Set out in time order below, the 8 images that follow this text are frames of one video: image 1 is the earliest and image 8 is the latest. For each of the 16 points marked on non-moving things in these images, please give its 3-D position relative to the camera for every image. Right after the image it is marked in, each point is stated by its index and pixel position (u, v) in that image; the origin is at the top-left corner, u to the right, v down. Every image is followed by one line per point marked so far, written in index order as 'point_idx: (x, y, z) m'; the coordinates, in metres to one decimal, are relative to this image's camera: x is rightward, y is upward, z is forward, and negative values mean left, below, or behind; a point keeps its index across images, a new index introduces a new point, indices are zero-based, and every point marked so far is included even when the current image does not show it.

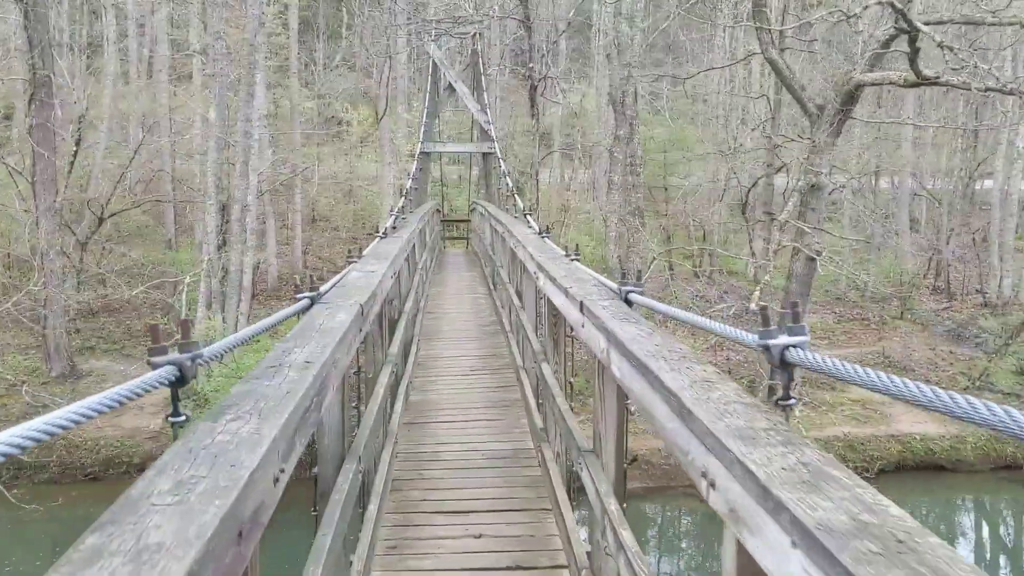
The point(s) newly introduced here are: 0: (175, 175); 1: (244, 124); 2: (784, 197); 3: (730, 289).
0: (-6.2, +2.1, +13.4) m
1: (-3.9, +2.4, +10.6) m
2: (+4.7, +1.6, +12.6) m
3: (+4.8, 0.0, +16.2) m
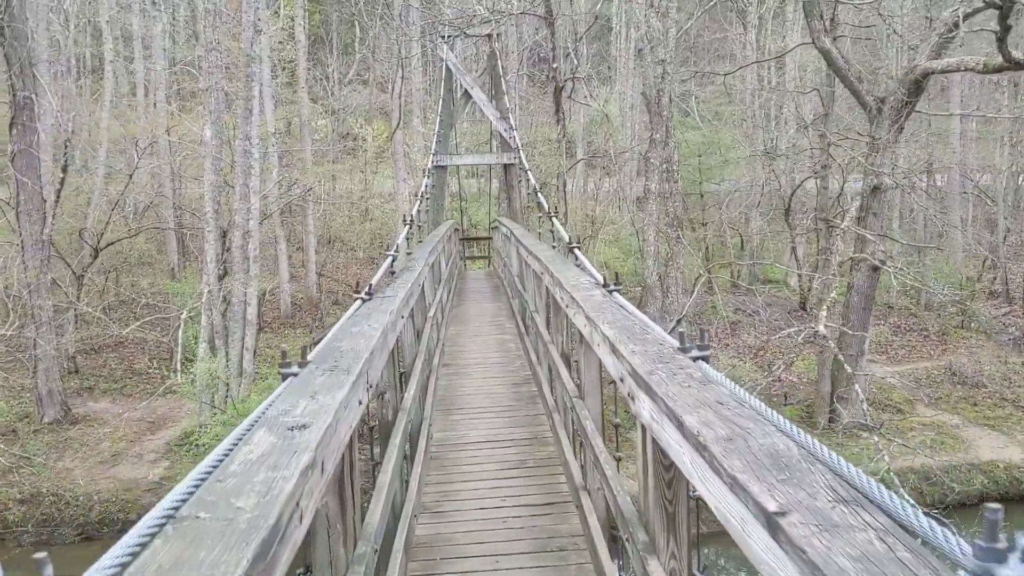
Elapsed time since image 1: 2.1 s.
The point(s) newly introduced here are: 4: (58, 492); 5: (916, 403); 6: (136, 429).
0: (-5.8, +1.6, +12.6) m
1: (-3.6, +2.0, +9.7) m
2: (+5.1, +1.4, +11.4) m
3: (+5.4, -0.3, +14.9) m
4: (-5.1, -2.3, +8.3) m
5: (+6.5, -1.9, +11.7) m
6: (-5.2, -2.0, +10.2) m
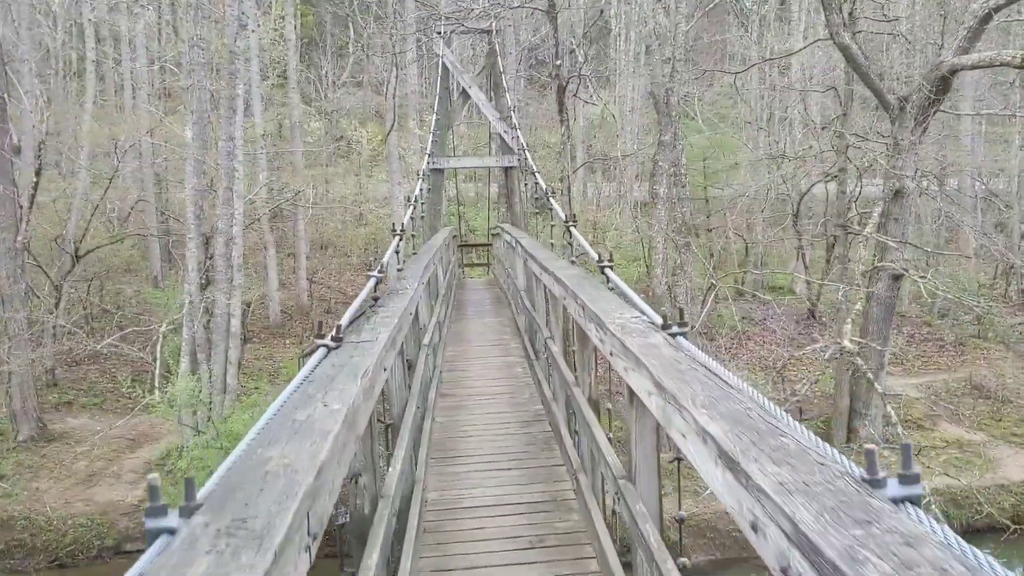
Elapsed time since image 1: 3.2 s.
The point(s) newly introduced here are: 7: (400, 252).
0: (-5.8, +1.4, +12.0) m
1: (-3.6, +1.8, +9.2) m
2: (+5.1, +1.2, +10.9) m
3: (+5.4, -0.5, +14.4) m
4: (-5.1, -2.4, +7.7) m
5: (+6.6, -2.0, +11.2) m
6: (-5.2, -2.1, +9.6) m
7: (-0.9, +0.2, +5.5) m
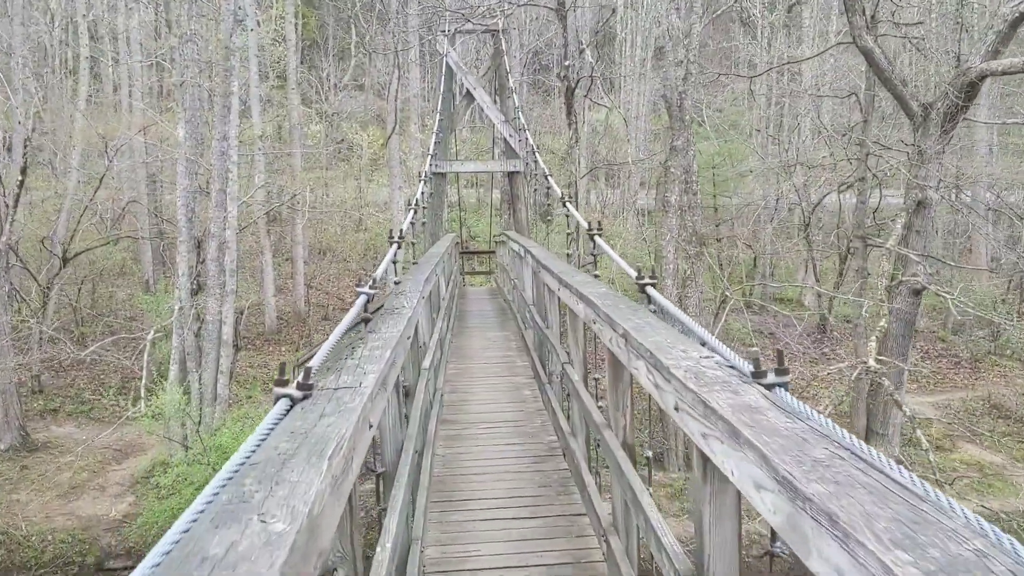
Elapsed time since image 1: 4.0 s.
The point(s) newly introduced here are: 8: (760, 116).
0: (-5.7, +1.3, +11.7) m
1: (-3.5, +1.8, +8.8) m
2: (+5.2, +1.0, +10.5) m
3: (+5.4, -0.7, +14.0) m
4: (-5.1, -2.4, +7.3) m
5: (+6.6, -2.2, +10.8) m
6: (-5.2, -2.2, +9.2) m
7: (-0.9, +0.2, +5.1) m
8: (+5.6, +3.9, +16.5) m
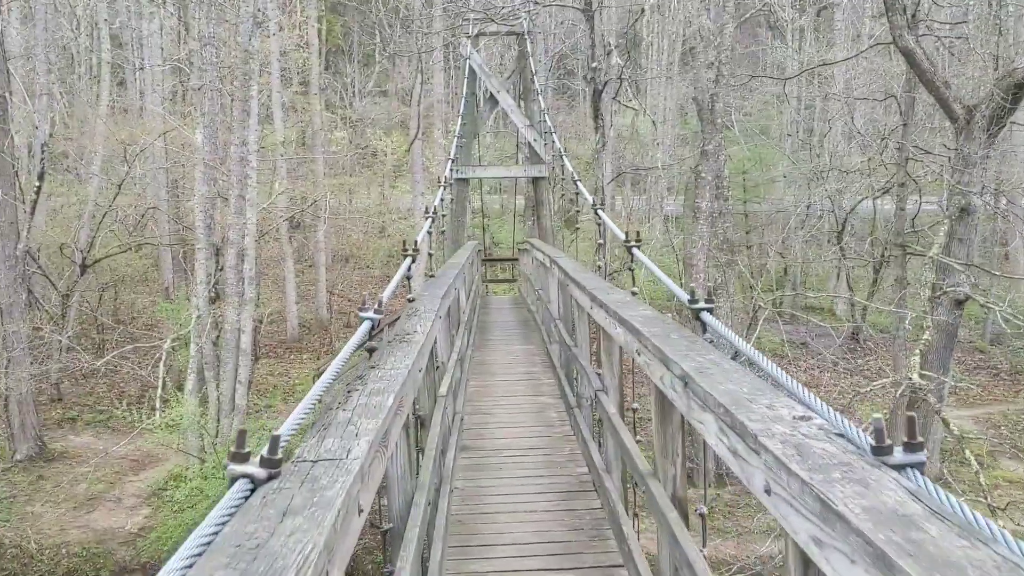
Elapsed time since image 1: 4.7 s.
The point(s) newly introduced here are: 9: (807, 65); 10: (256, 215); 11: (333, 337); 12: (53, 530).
0: (-5.3, +1.2, +11.6) m
1: (-3.2, +1.7, +8.6) m
2: (+5.5, +0.9, +10.1) m
3: (+5.9, -0.9, +13.6) m
4: (-4.8, -2.5, +7.2) m
5: (+6.9, -2.4, +10.3) m
6: (-4.9, -2.3, +9.1) m
7: (-0.7, +0.1, +4.9) m
8: (+6.1, +3.7, +16.0) m
9: (+5.9, +4.5, +14.6) m
10: (-3.1, +0.9, +8.9) m
11: (-3.3, -0.9, +13.4) m
12: (-4.8, -2.5, +7.6) m
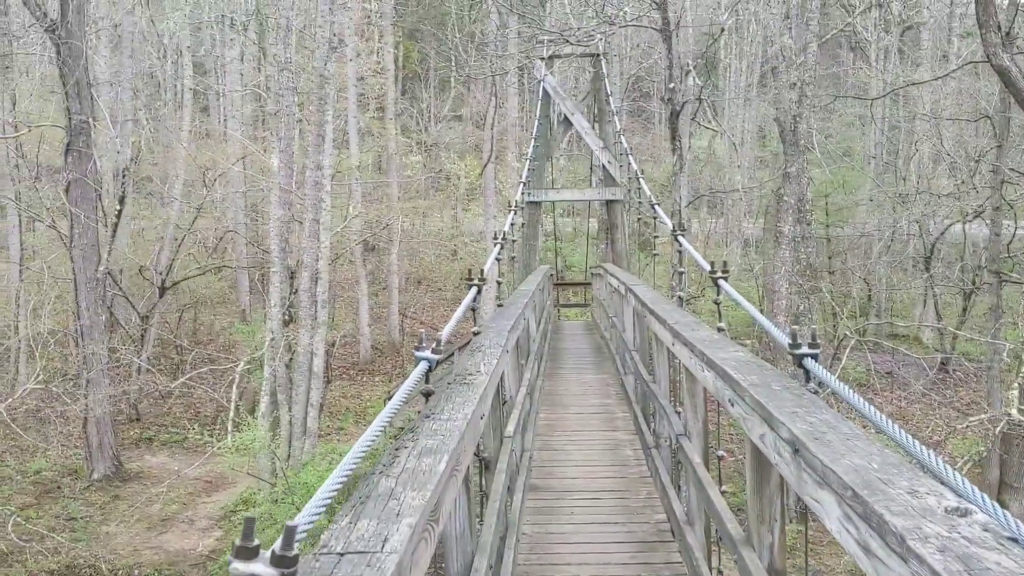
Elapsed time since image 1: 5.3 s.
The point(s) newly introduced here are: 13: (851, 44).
0: (-4.2, +0.9, +11.8) m
1: (-2.4, +1.4, +8.7) m
2: (+6.5, +0.5, +9.3) m
3: (+7.1, -1.4, +12.6) m
4: (-4.2, -2.7, +7.3) m
5: (+7.8, -2.8, +9.2) m
6: (-4.0, -2.5, +9.2) m
7: (-0.2, -0.1, +4.7) m
8: (+7.7, +3.1, +15.2) m
9: (+7.4, +3.9, +13.8) m
10: (-2.3, +0.6, +9.0) m
11: (-2.0, -1.3, +13.4) m
12: (-4.1, -2.7, +7.7) m
13: (+8.4, +6.0, +17.8) m
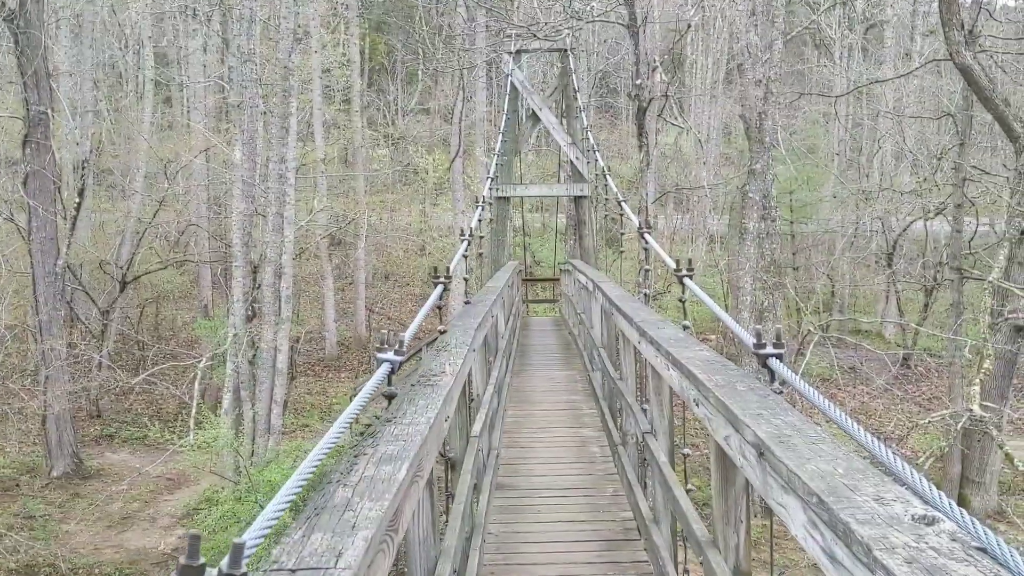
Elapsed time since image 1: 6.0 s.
0: (-4.7, +1.0, +11.6) m
1: (-2.7, +1.4, +8.6) m
2: (+6.1, +0.5, +9.5) m
3: (+6.6, -1.3, +13.0) m
4: (-4.5, -2.7, +7.1) m
5: (+7.4, -2.7, +9.6) m
6: (-4.4, -2.5, +9.0) m
7: (-0.4, -0.1, +4.7) m
8: (+7.0, +3.2, +15.5) m
9: (+6.8, +4.0, +14.1) m
10: (-2.6, +0.7, +8.9) m
11: (-2.6, -1.2, +13.3) m
12: (-4.4, -2.7, +7.6) m
13: (+7.6, +6.1, +18.1) m
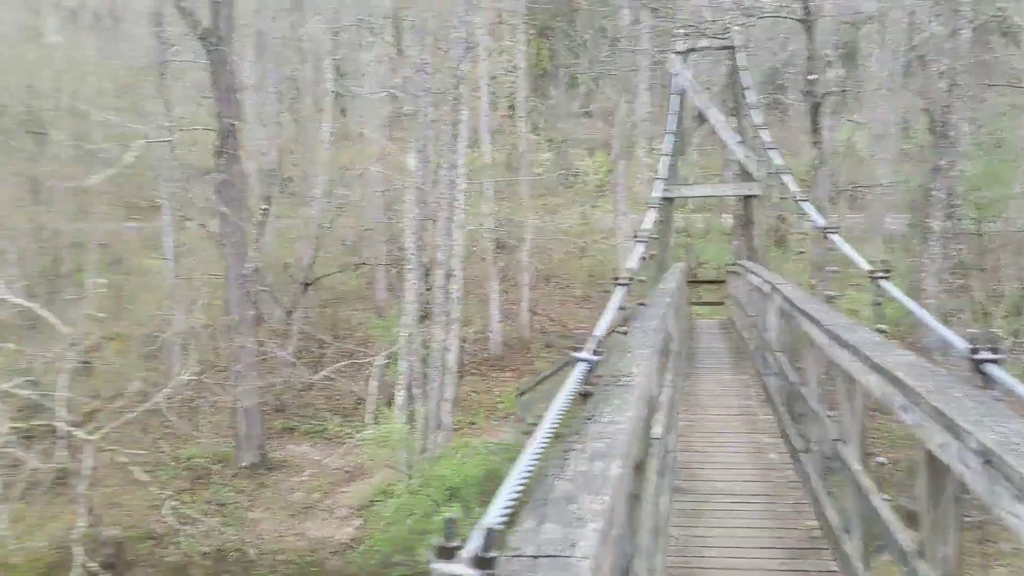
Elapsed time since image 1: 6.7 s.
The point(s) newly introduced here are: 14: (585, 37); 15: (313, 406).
0: (-2.1, +0.9, +12.2) m
1: (-0.8, +1.4, +8.8) m
2: (+8.0, +0.5, +8.0) m
3: (+9.2, -1.4, +11.2) m
4: (-2.8, -2.7, +7.7) m
5: (+9.4, -2.7, +7.8) m
6: (-2.4, -2.5, +9.6) m
7: (+0.7, 0.0, +4.5) m
8: (+10.1, +3.1, +13.7) m
9: (+9.6, +3.9, +12.4) m
10: (-0.6, +0.6, +9.1) m
11: (+0.3, -1.3, +13.4) m
12: (-2.6, -2.7, +8.1) m
13: (+11.2, +6.0, +16.1) m
14: (+1.4, +5.5, +16.3) m
15: (-3.2, -1.9, +11.7) m
